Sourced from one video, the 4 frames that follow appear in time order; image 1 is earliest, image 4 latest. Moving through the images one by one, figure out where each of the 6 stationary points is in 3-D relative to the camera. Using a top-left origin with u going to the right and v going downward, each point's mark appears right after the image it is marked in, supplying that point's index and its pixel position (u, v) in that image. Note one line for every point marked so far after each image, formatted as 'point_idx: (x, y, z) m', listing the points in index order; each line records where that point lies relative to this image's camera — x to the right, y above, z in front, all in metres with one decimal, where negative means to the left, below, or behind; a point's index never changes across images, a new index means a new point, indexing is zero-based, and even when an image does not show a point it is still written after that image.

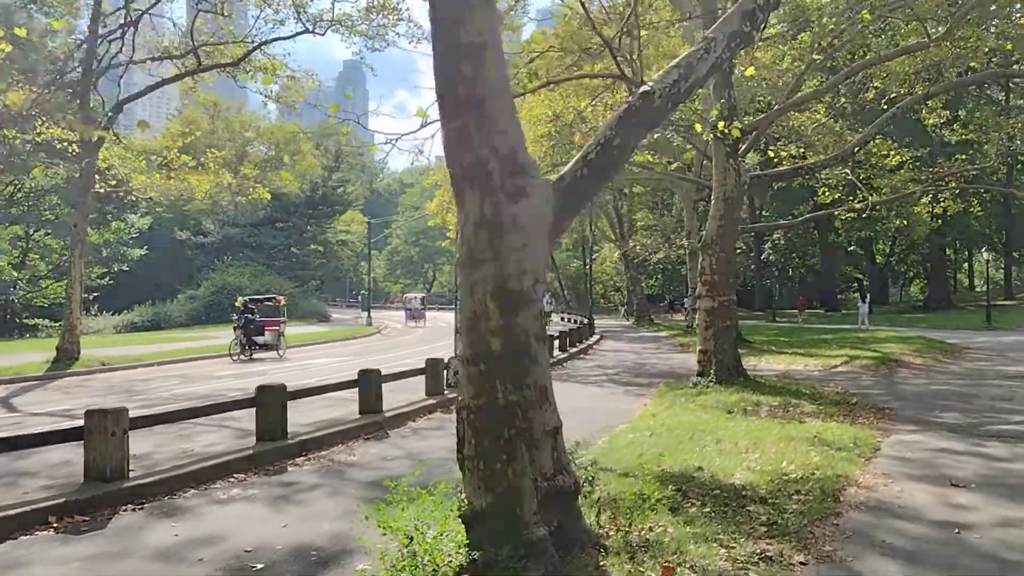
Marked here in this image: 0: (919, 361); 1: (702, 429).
0: (+7.5, -1.4, +18.6) m
1: (+1.9, -1.4, +10.1) m
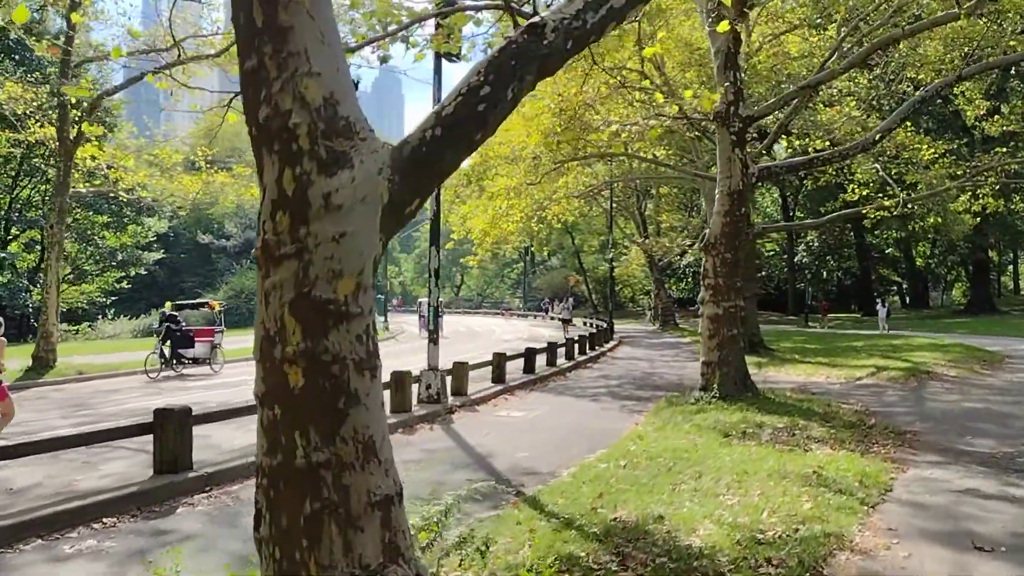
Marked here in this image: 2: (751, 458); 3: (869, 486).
0: (+7.4, -1.4, +17.0) m
1: (+1.5, -1.5, +8.7) m
2: (+2.0, -1.4, +8.4) m
3: (+2.4, -1.3, +6.8) m
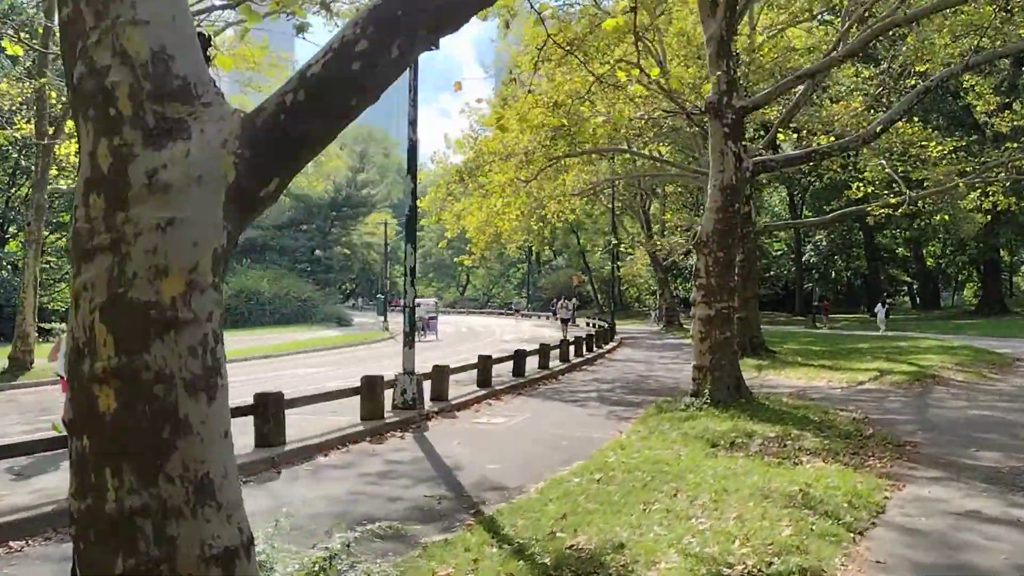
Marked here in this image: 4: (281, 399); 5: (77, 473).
0: (+7.2, -1.4, +16.3) m
1: (+1.2, -1.5, +8.1) m
2: (+1.7, -1.4, +7.7) m
3: (+2.1, -1.3, +6.1) m
4: (-2.0, -1.0, +8.9) m
5: (-1.1, -0.5, +2.5) m
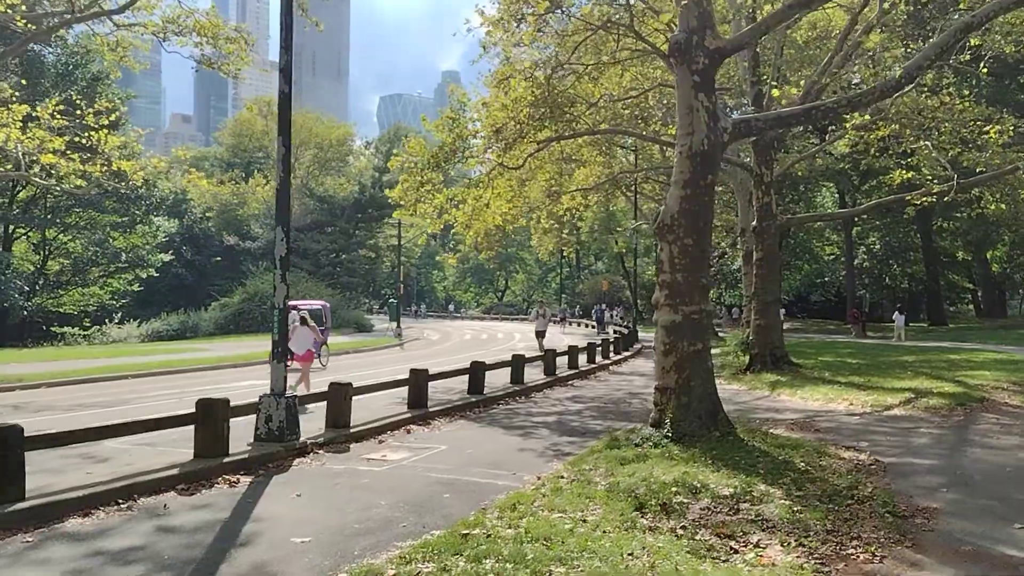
0: (+6.6, -1.5, +13.2) m
1: (+0.1, -1.4, +5.3) m
2: (+0.6, -1.4, +4.9) m
3: (+0.9, -1.3, +3.3) m
4: (-3.1, -0.9, +6.3) m
5: (-2.5, -0.4, -0.1) m
